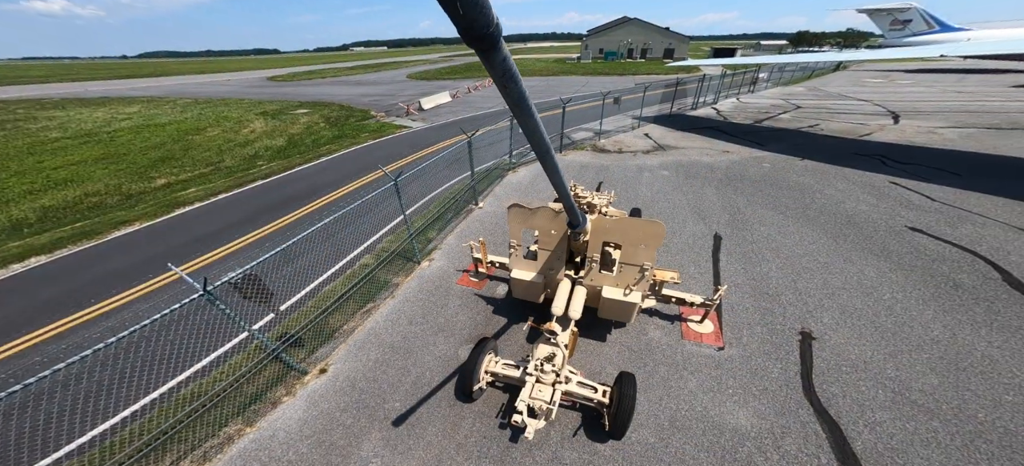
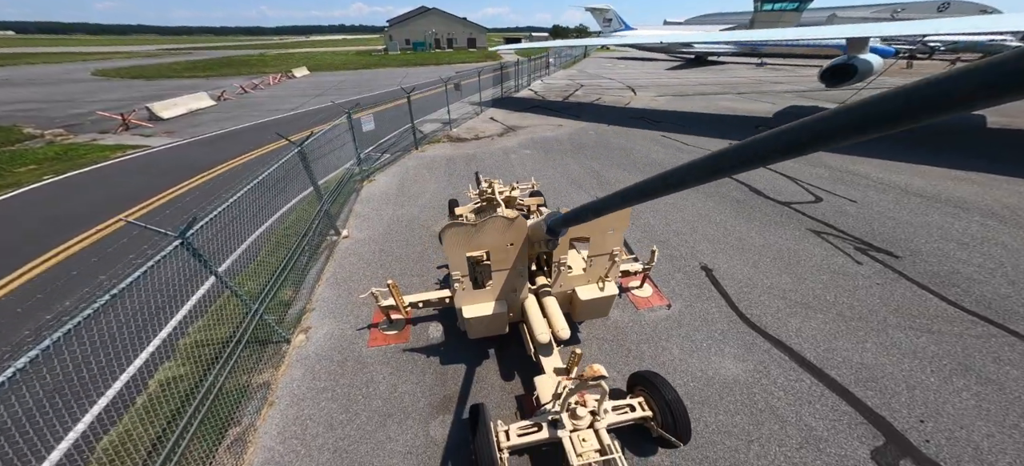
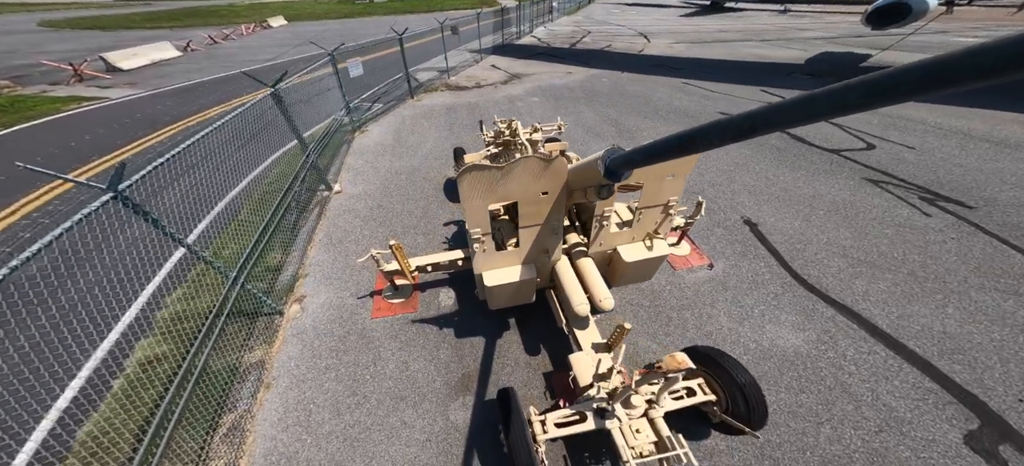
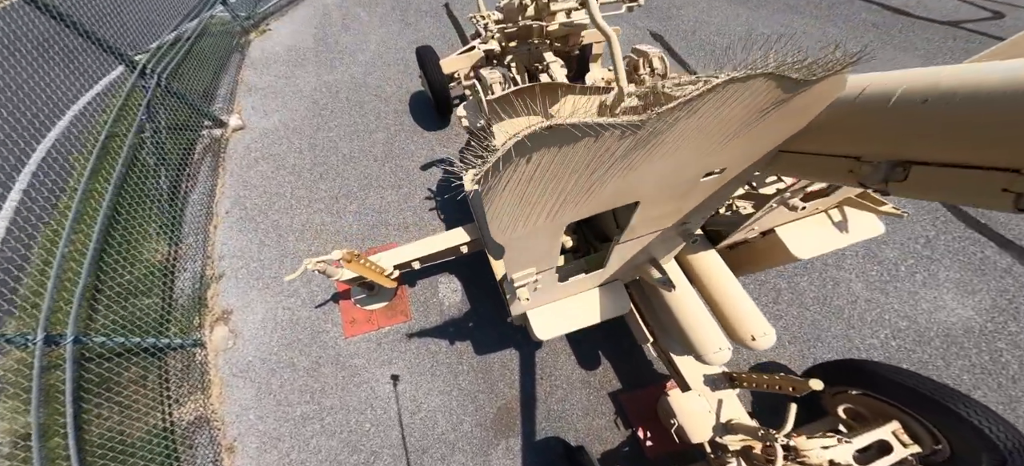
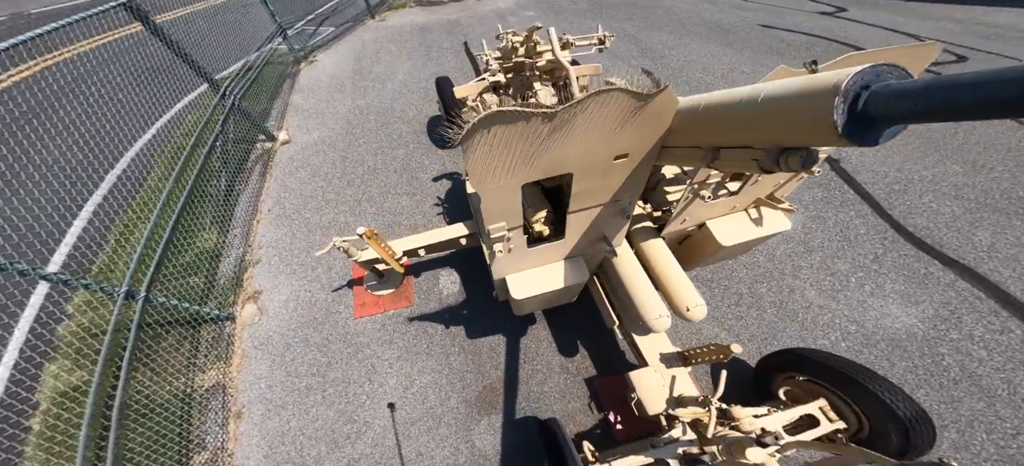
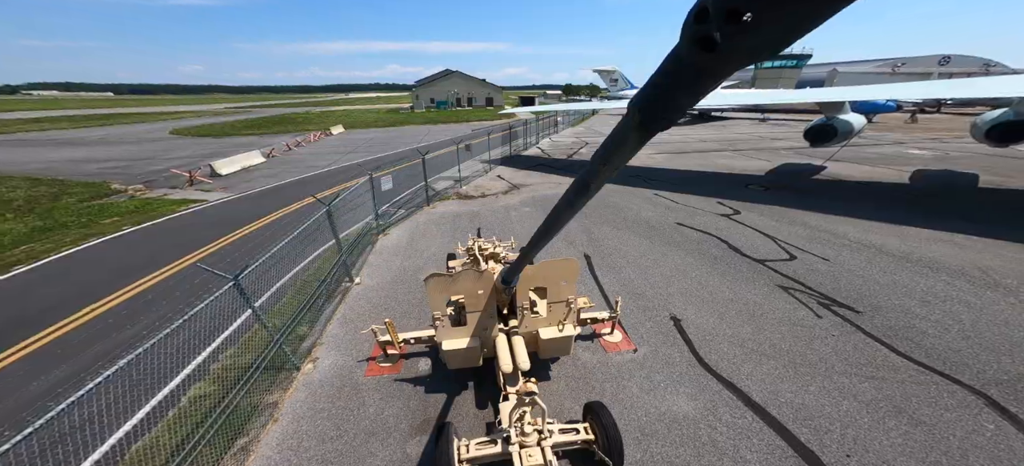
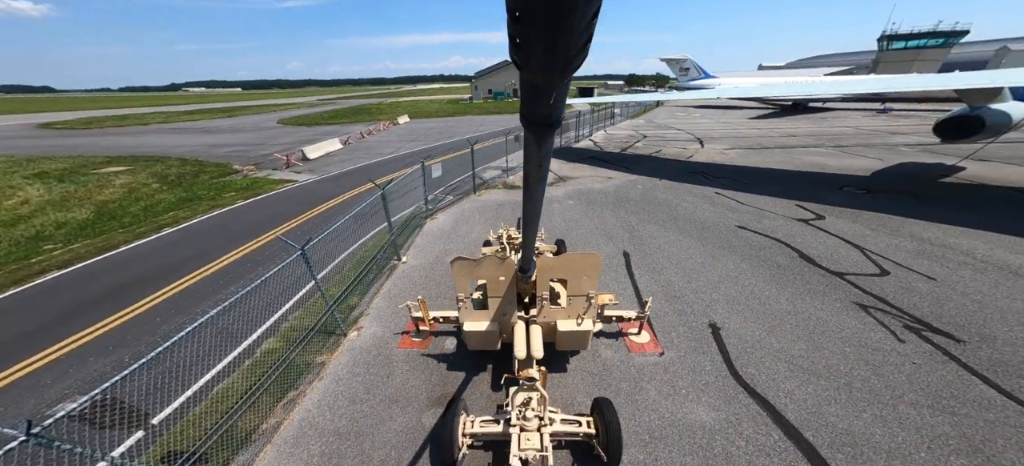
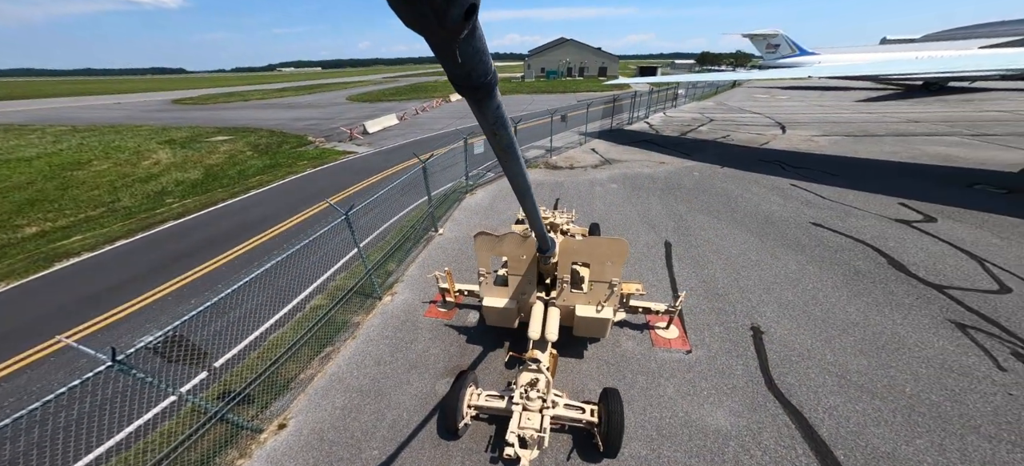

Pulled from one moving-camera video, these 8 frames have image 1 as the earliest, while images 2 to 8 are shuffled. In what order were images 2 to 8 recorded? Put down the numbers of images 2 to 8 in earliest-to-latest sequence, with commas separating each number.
8, 7, 6, 2, 3, 5, 4
